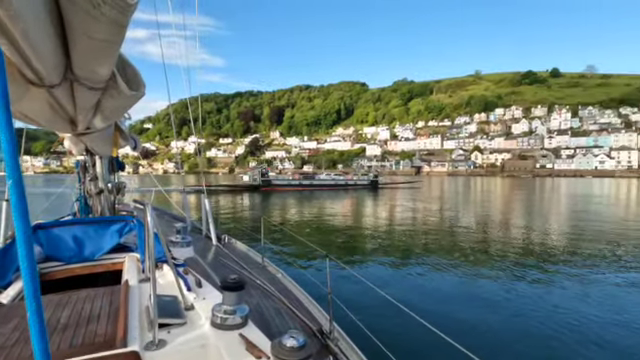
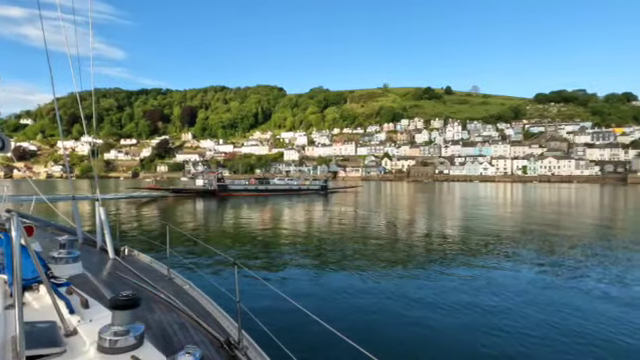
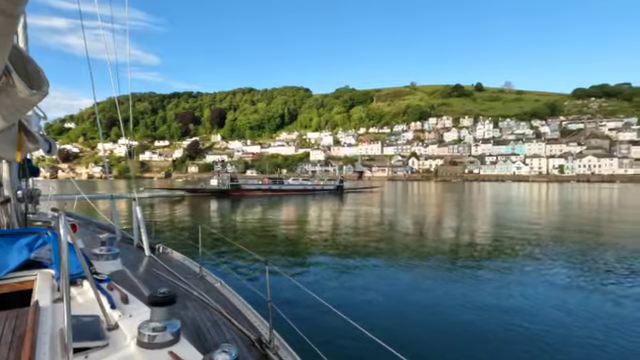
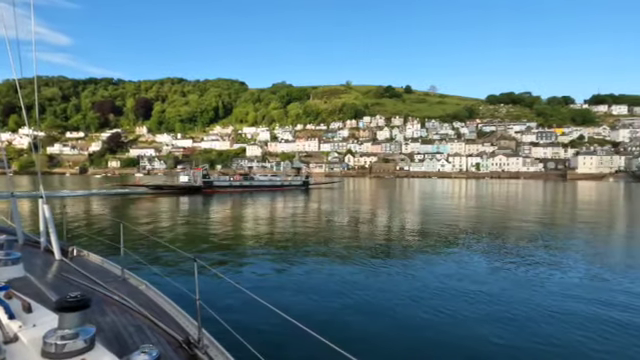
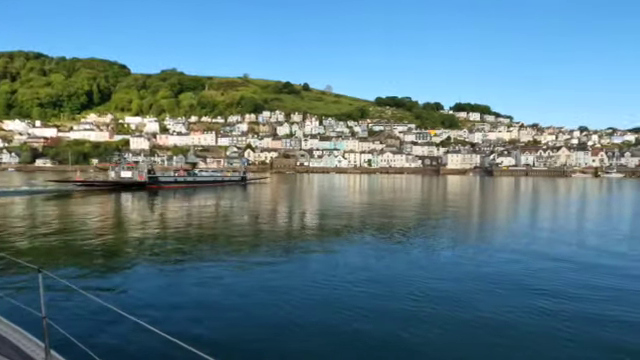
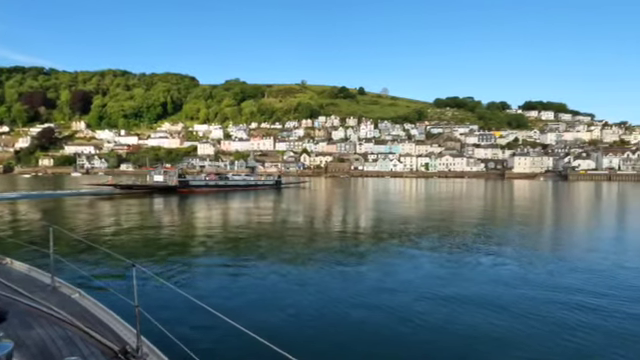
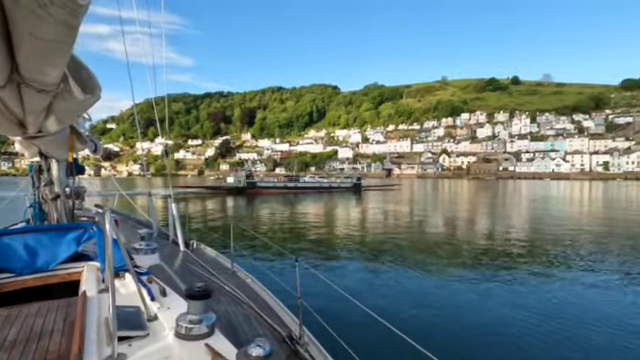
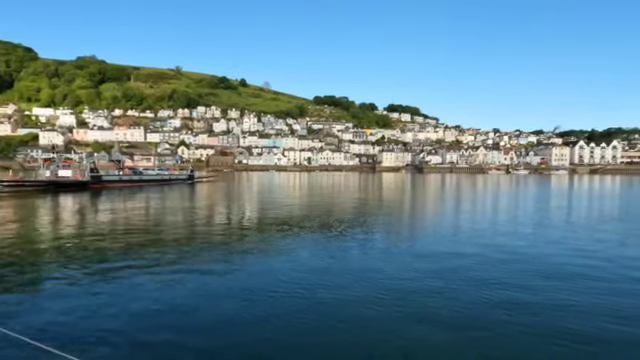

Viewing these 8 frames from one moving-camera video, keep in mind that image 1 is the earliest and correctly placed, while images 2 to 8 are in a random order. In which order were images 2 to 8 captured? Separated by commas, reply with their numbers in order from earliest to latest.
7, 3, 2, 4, 6, 5, 8
